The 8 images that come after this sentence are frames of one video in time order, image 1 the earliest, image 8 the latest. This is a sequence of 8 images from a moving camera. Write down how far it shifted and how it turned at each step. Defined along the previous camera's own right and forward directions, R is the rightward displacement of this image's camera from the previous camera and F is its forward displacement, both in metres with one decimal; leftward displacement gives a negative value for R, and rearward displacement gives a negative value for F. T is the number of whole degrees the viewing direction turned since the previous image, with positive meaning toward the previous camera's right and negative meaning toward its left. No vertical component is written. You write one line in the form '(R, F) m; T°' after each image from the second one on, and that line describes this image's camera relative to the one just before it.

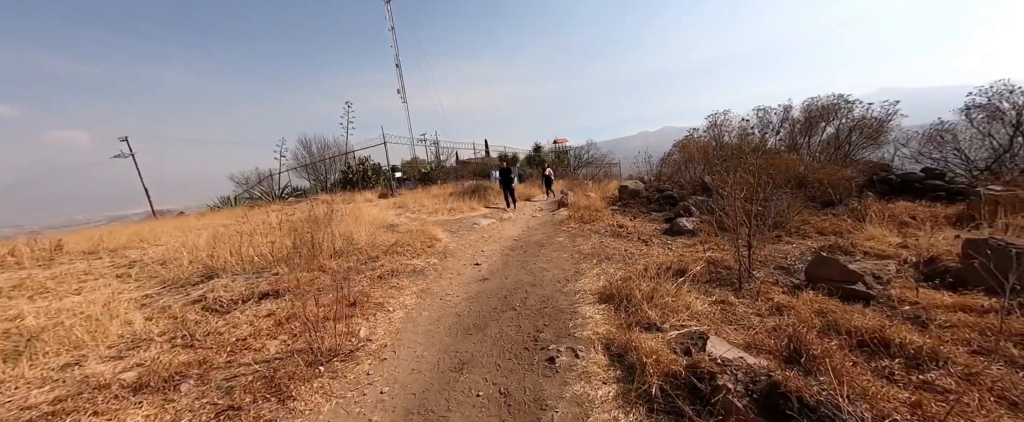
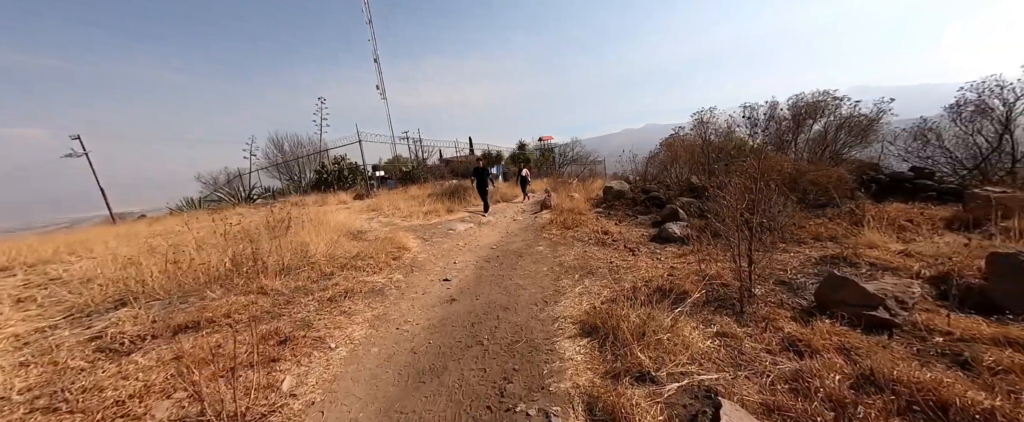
(+0.2, +0.6) m; +2°
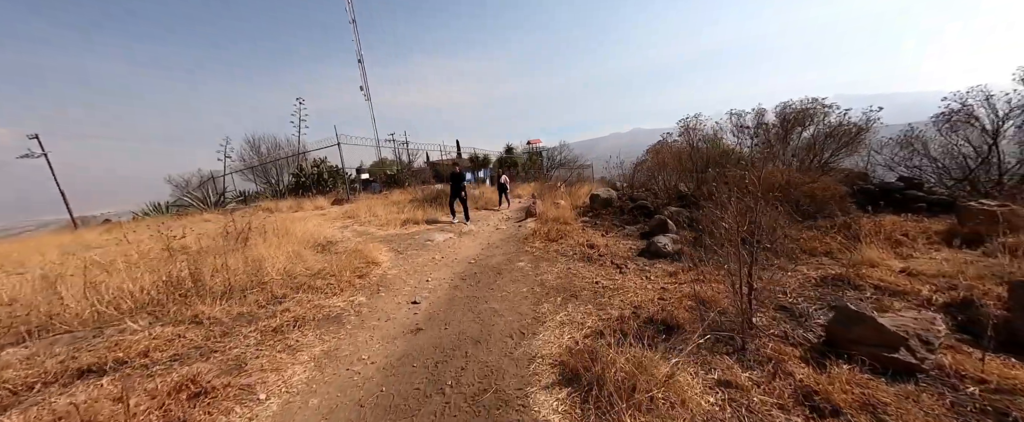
(+0.2, +0.4) m; +2°
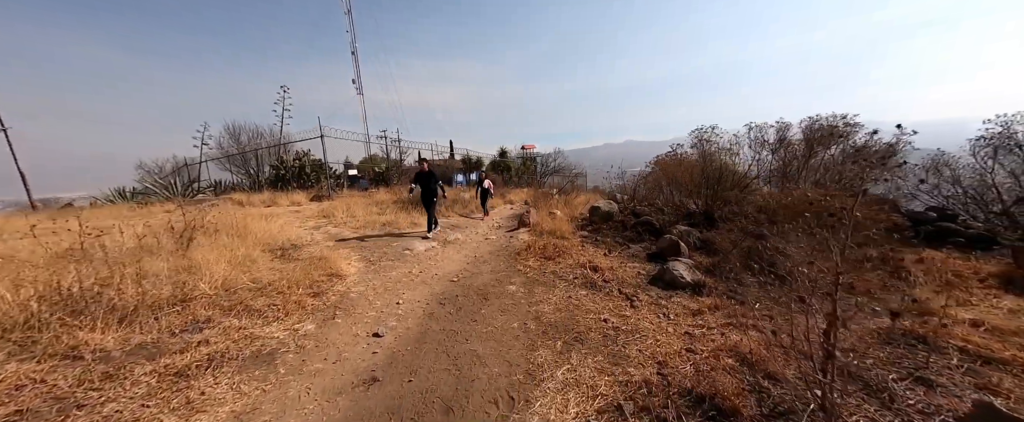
(0.0, +0.8) m; +2°
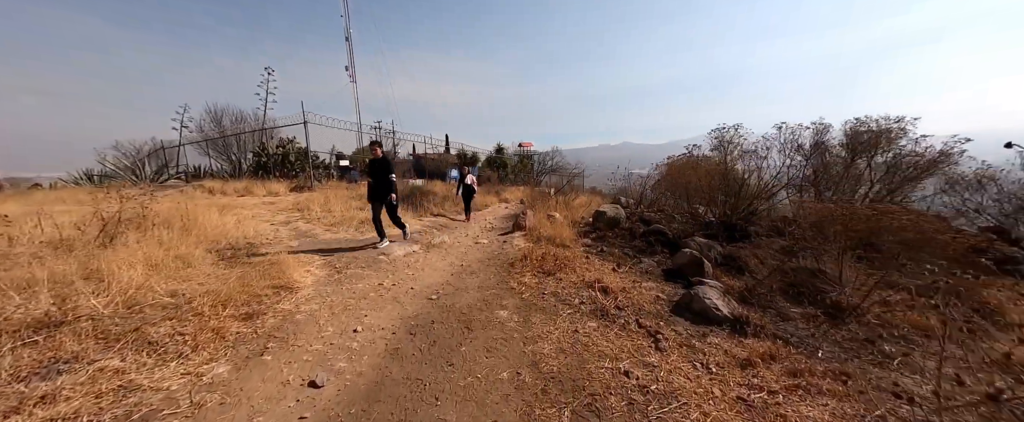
(0.0, +0.9) m; +1°
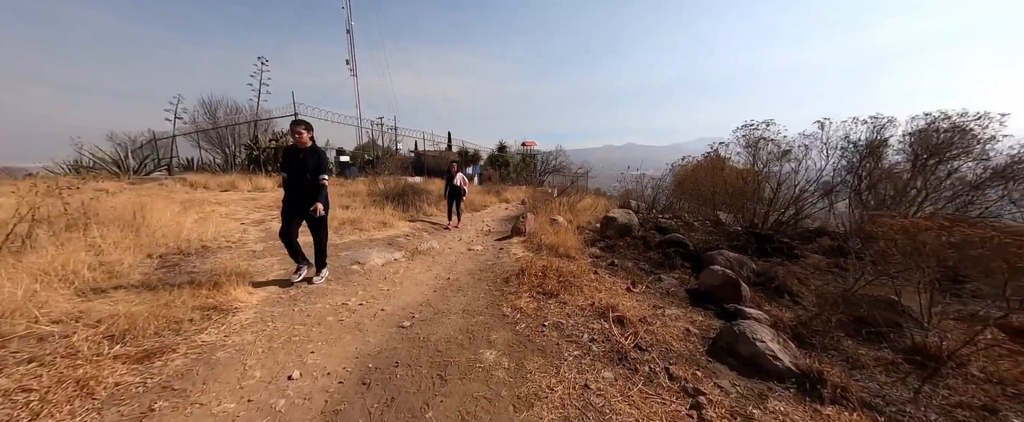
(+0.1, +0.8) m; 0°
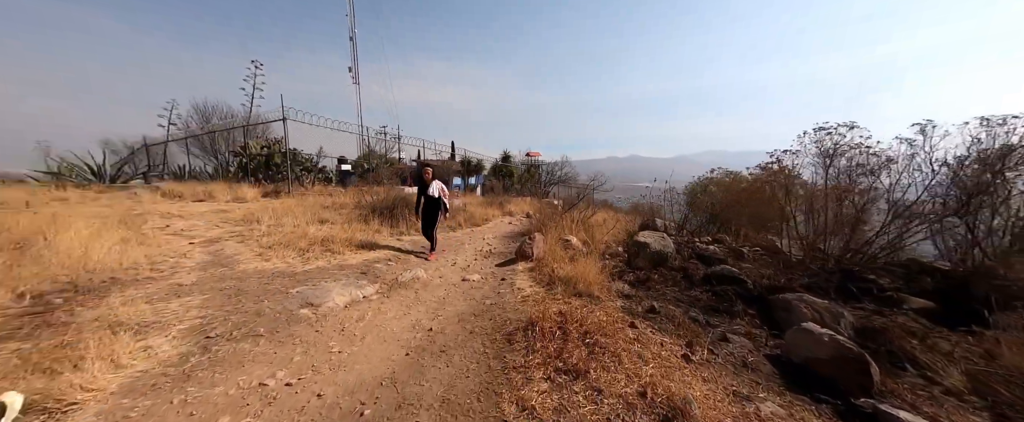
(0.0, +1.3) m; -1°
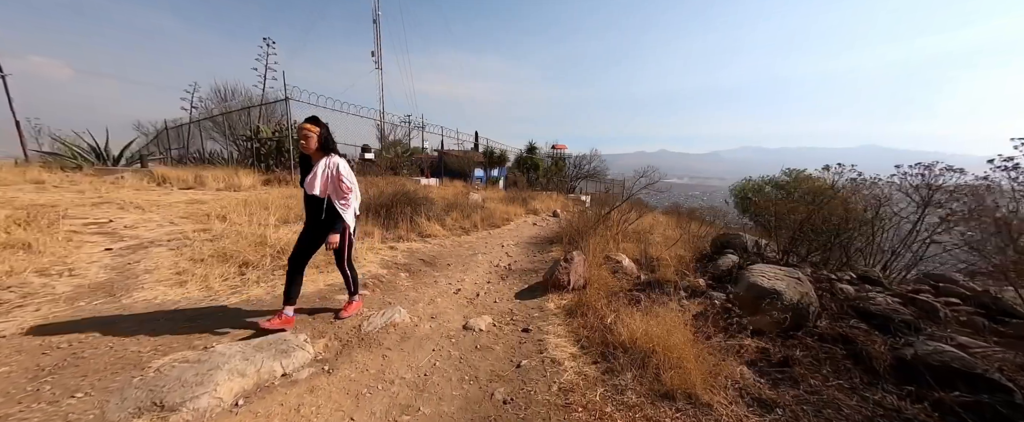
(-0.1, +1.9) m; -4°
